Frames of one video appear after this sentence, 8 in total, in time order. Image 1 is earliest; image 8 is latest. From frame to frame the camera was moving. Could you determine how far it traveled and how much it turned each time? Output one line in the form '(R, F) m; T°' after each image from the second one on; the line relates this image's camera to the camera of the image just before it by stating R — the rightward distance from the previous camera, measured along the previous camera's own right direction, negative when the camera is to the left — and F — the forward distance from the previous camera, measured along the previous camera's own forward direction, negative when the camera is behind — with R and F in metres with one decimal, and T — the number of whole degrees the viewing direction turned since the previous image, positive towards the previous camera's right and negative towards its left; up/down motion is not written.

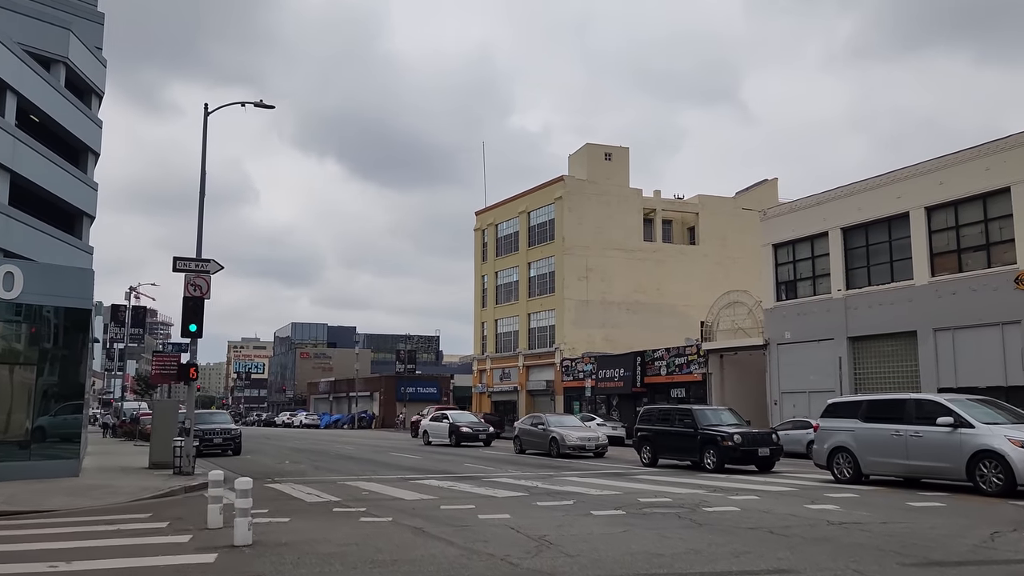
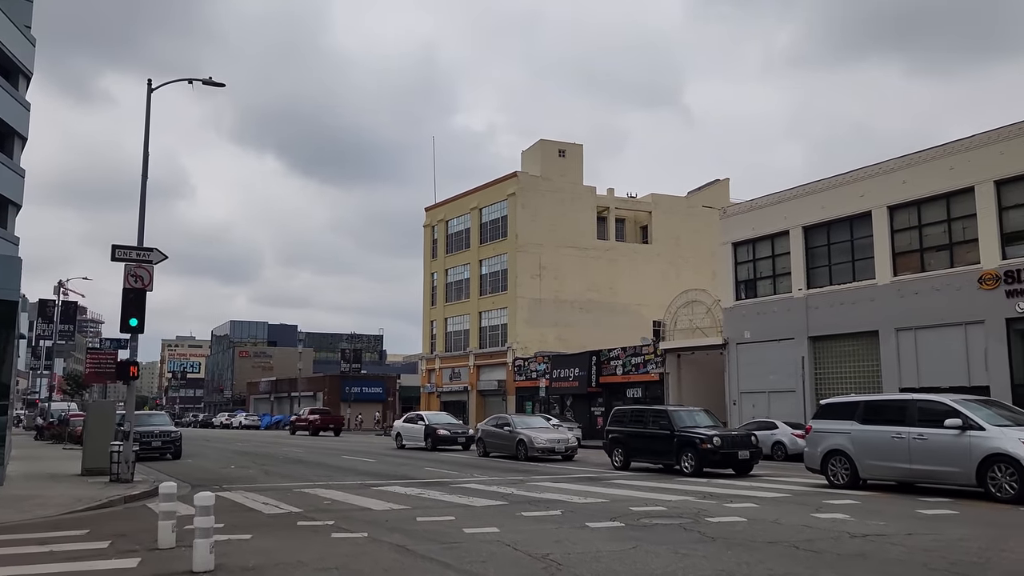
(-0.6, +1.1) m; +4°
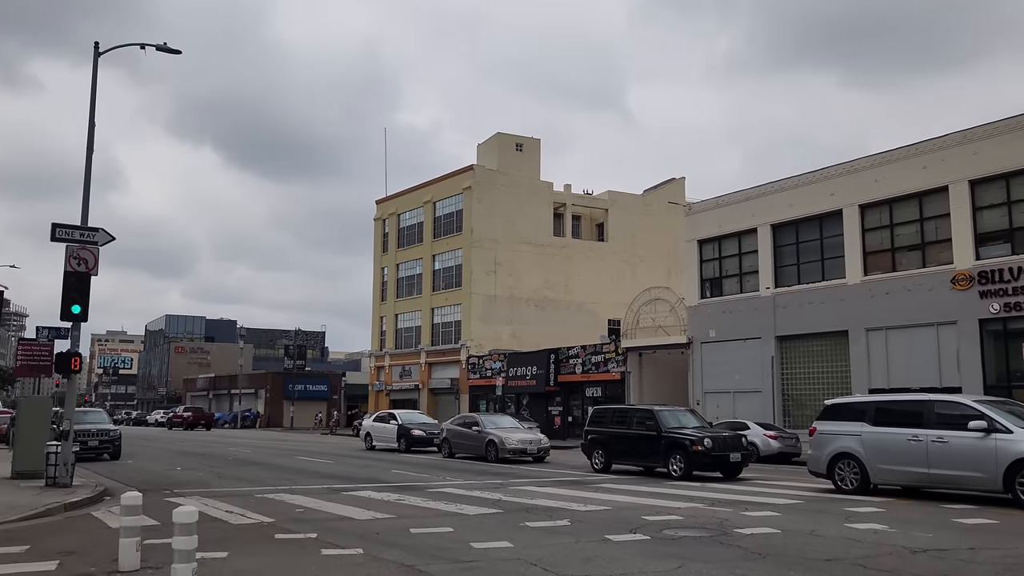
(-0.8, +1.2) m; +4°
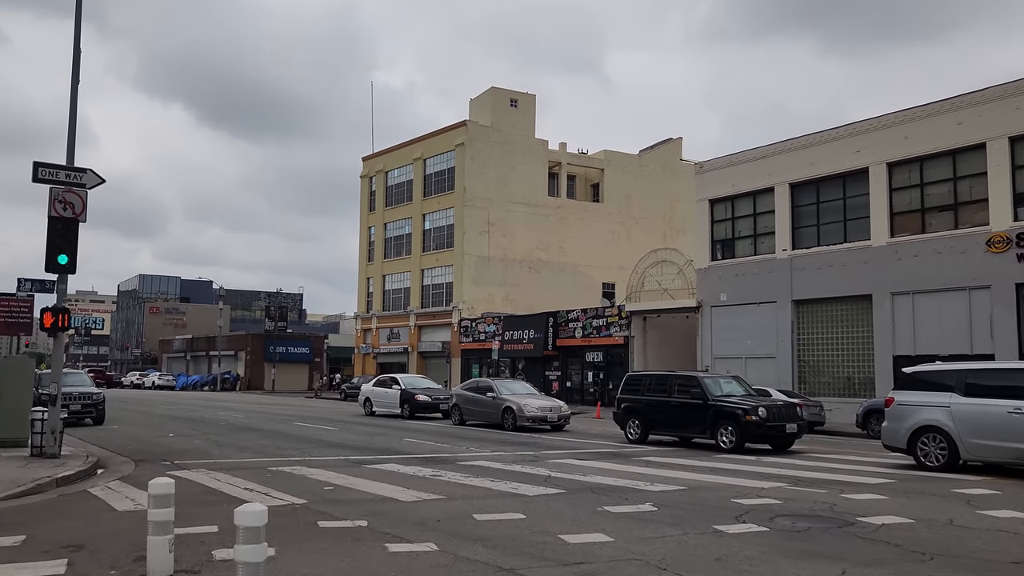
(-1.1, +1.6) m; +2°
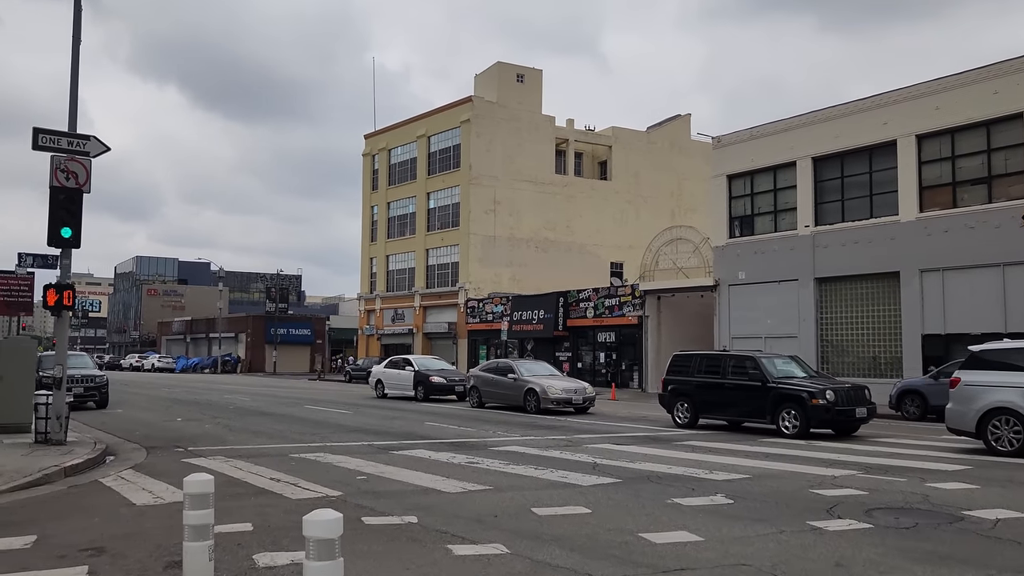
(-0.6, +0.9) m; 0°
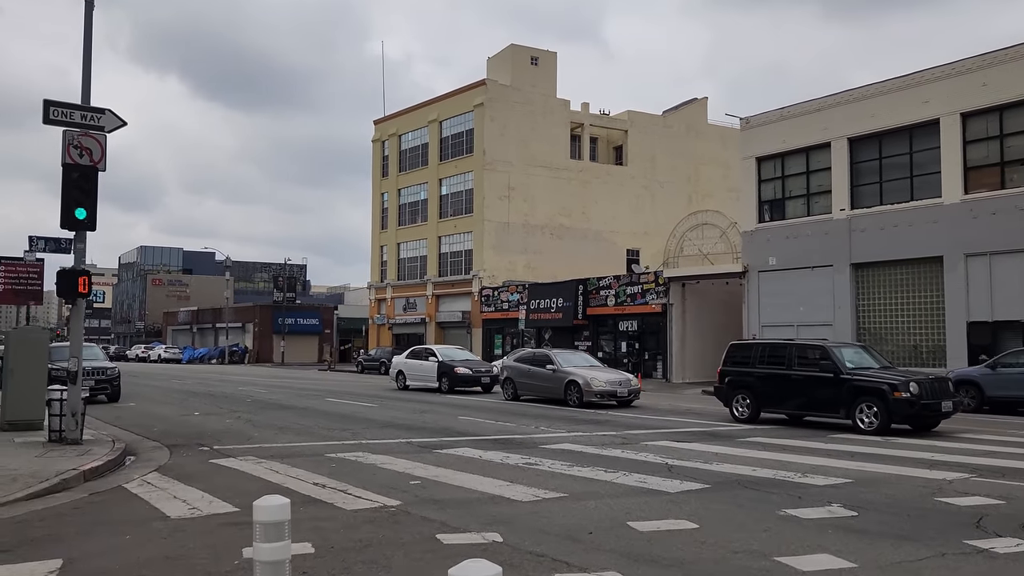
(-0.7, +1.1) m; 0°
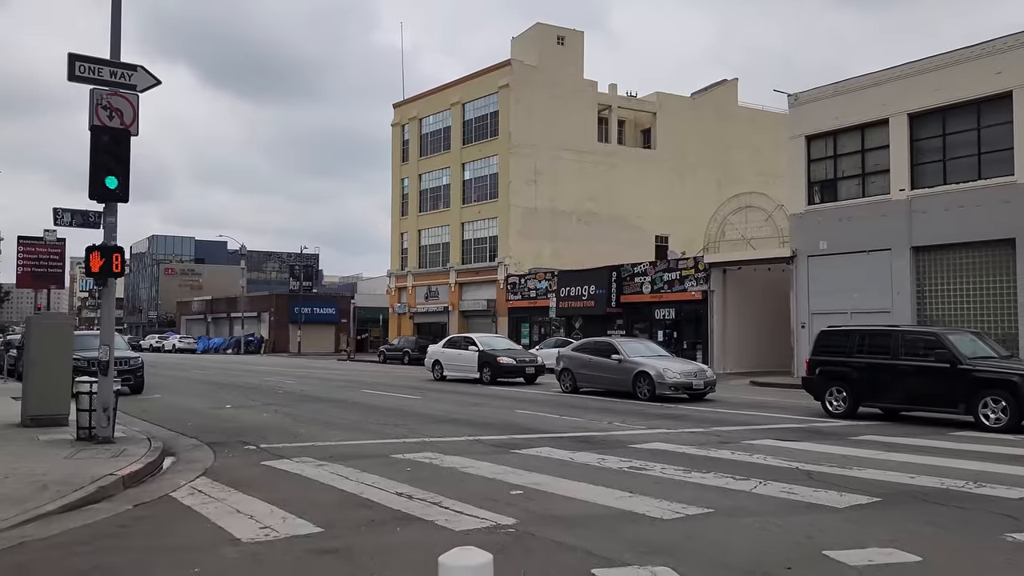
(-1.0, +1.4) m; -1°
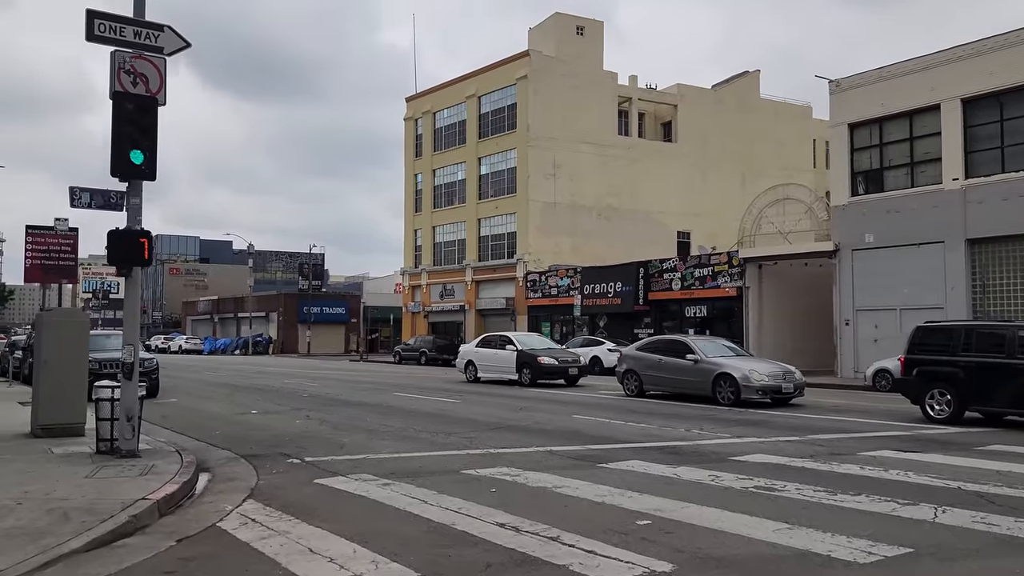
(-0.9, +1.4) m; 0°
